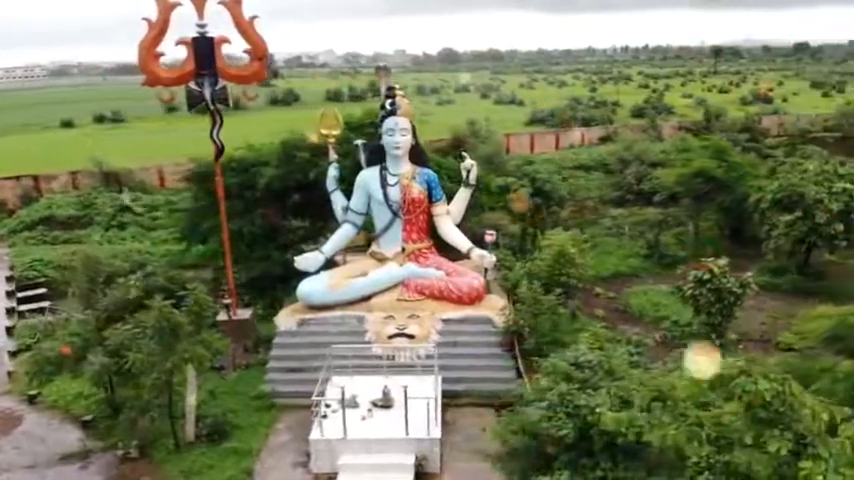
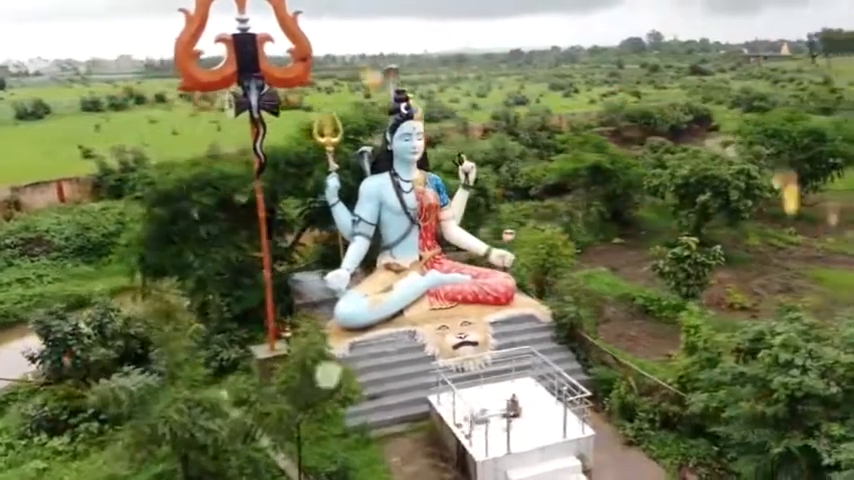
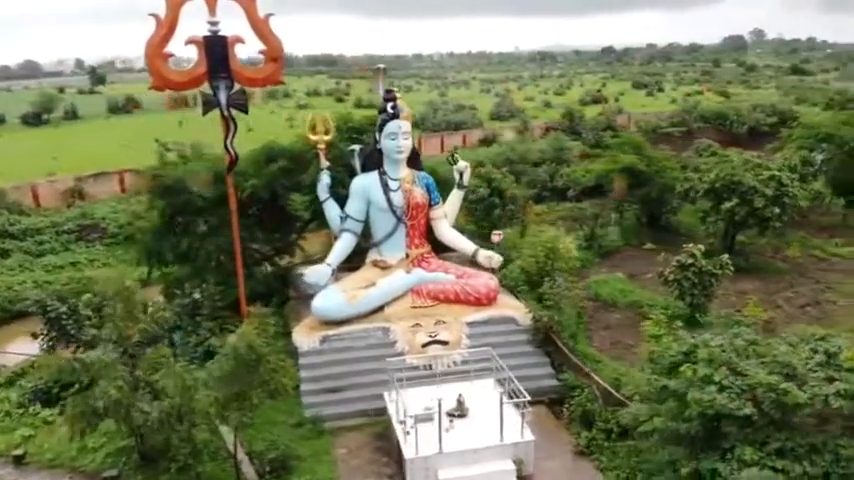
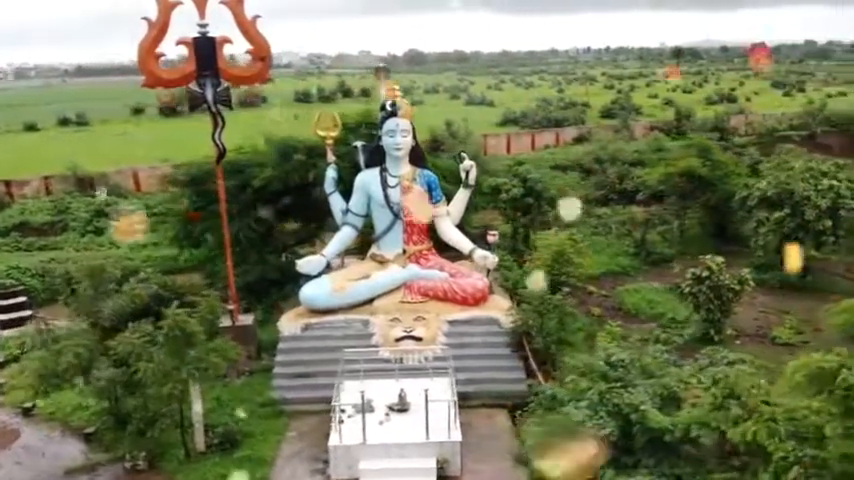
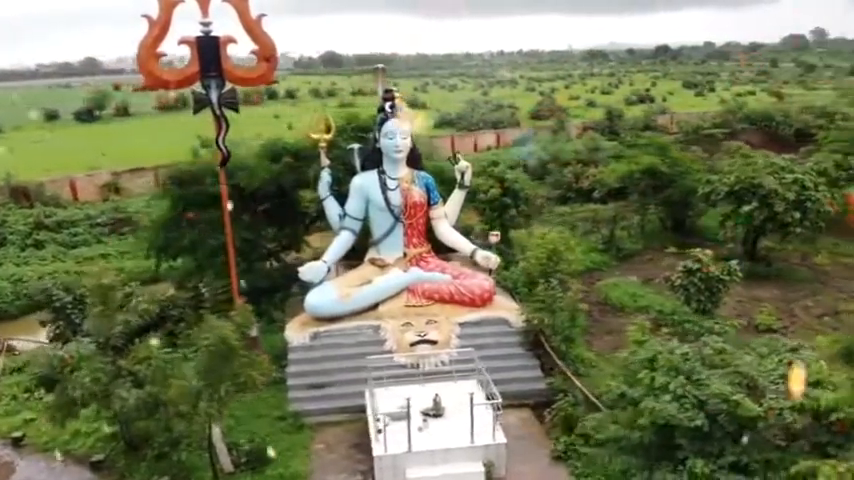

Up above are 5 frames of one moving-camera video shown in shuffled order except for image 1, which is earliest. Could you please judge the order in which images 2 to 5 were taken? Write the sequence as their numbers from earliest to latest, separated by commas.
4, 5, 3, 2
